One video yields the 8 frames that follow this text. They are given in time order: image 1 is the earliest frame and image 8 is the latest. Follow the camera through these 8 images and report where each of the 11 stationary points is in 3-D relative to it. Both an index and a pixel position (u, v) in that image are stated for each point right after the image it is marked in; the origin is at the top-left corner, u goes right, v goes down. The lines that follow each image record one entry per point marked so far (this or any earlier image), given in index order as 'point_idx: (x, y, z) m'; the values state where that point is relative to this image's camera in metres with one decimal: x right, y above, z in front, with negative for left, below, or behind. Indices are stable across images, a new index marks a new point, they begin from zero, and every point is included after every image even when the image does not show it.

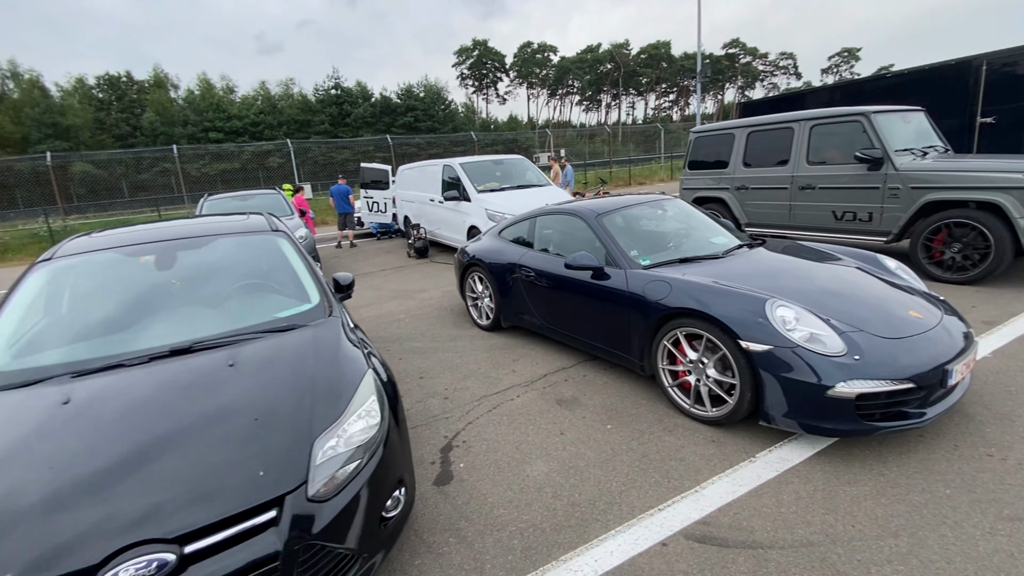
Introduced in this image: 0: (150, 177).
0: (-15.2, +4.4, +19.2) m
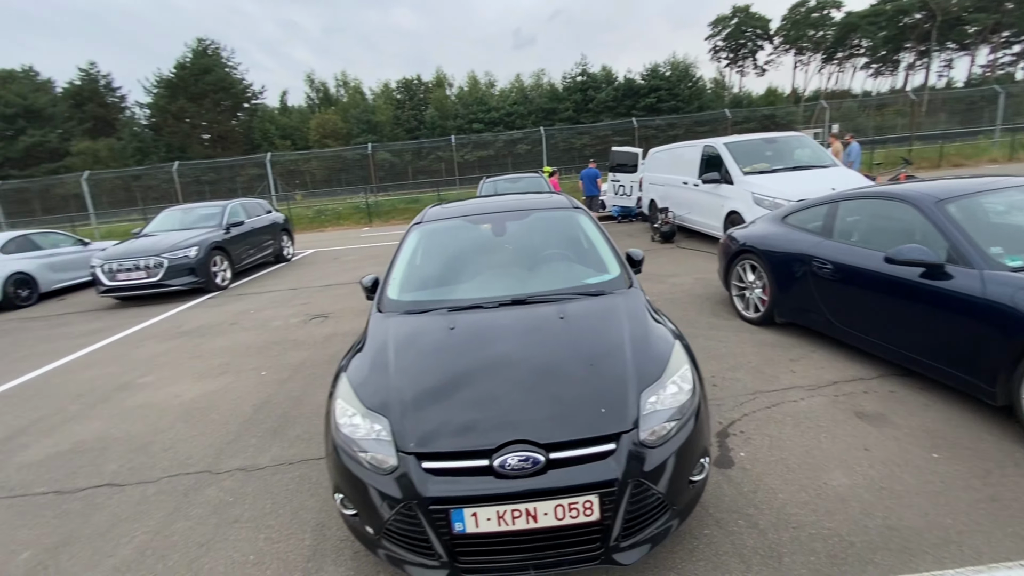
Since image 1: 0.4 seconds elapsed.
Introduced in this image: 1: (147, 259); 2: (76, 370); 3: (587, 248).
0: (-4.5, +6.1, +23.6) m
1: (-6.4, +0.5, +8.4) m
2: (-5.0, -0.9, +5.6) m
3: (+0.5, +0.3, +3.1) m
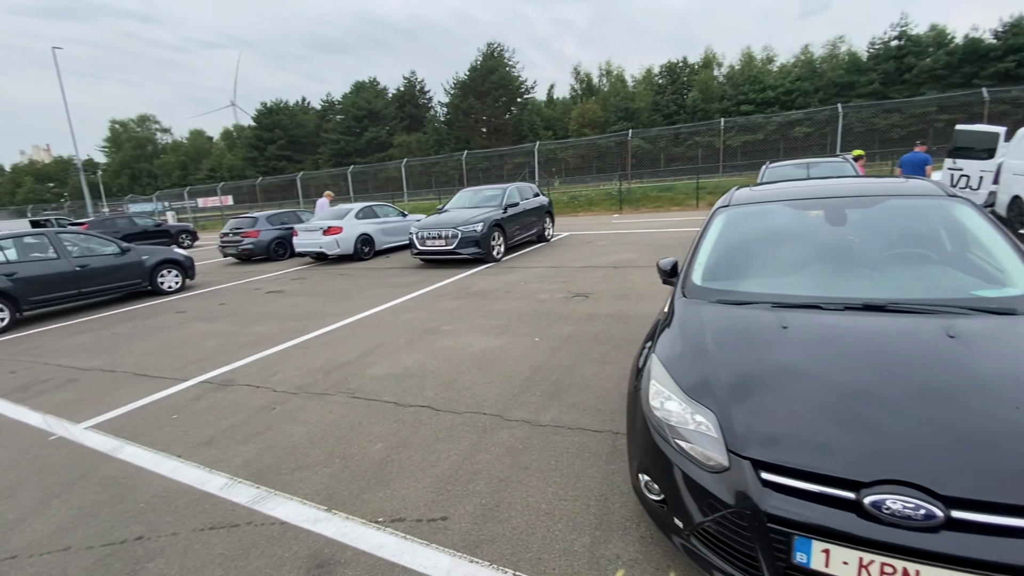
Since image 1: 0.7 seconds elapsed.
0: (+7.9, +6.5, +22.5) m
1: (-1.4, +1.2, +10.2) m
2: (-1.7, -0.3, +7.1) m
3: (+2.3, +0.2, +2.4) m
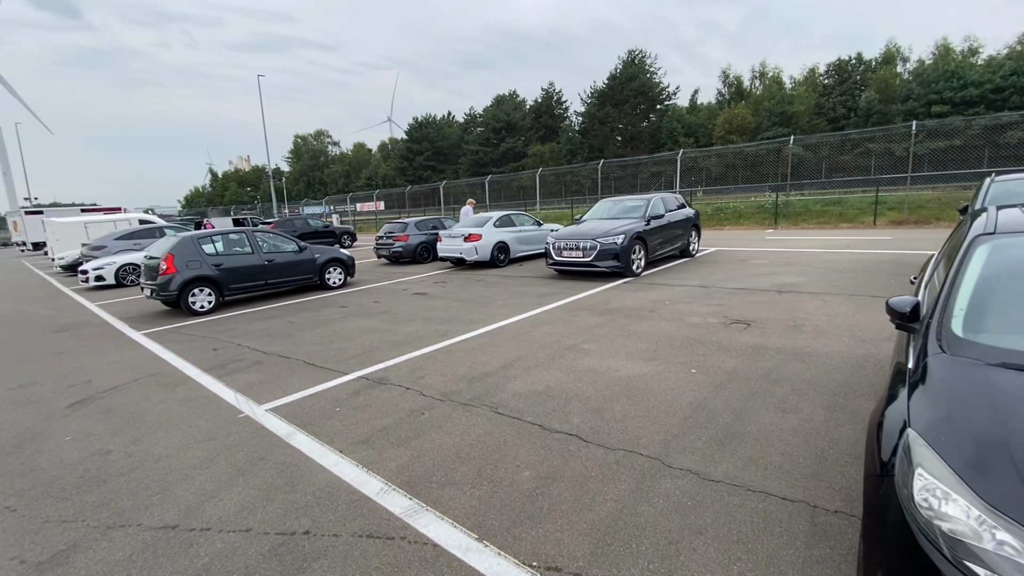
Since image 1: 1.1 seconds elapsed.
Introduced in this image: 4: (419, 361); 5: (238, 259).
0: (+13.9, +5.3, +19.6) m
1: (+1.6, +1.0, +9.9) m
2: (+0.4, -0.5, +7.0) m
3: (+3.0, -0.1, +1.4) m
4: (-1.1, -0.8, +5.6) m
5: (-5.6, +0.6, +9.8) m
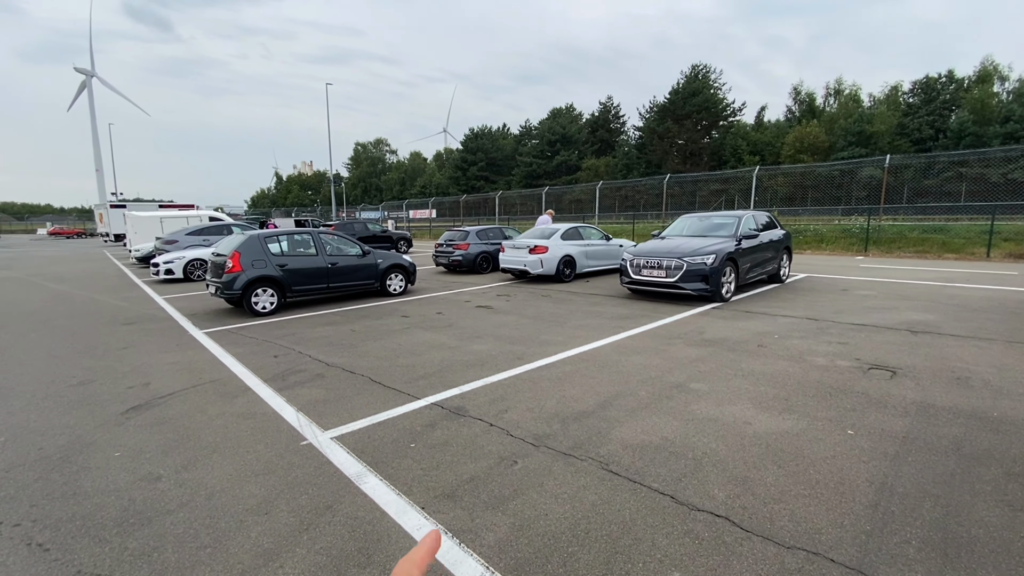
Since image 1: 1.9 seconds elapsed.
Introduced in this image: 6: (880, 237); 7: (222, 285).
0: (+16.4, +3.9, +17.6) m
1: (+3.0, +0.5, +9.0) m
2: (+1.5, -0.8, +6.1) m
3: (+3.6, -0.4, +0.4) m
4: (-0.1, -1.0, +4.9) m
5: (-4.1, +0.6, +9.5) m
6: (+14.4, +2.0, +18.8) m
7: (-5.3, +0.1, +8.8) m
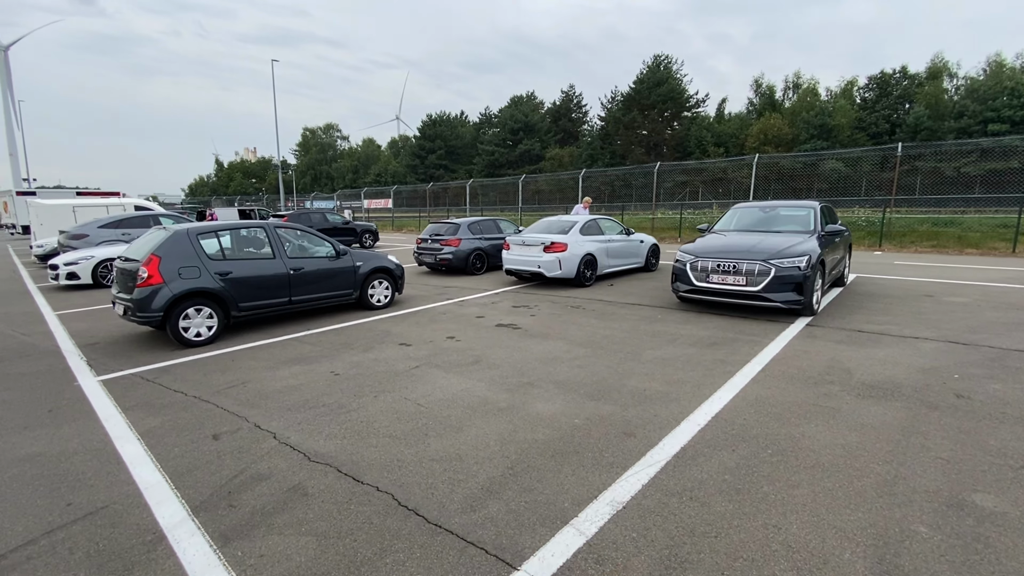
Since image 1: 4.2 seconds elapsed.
0: (+16.0, +4.0, +16.7) m
1: (+3.5, +0.4, +7.0) m
2: (+2.2, -1.0, +4.0) m
3: (+4.9, -0.7, -1.5) m
4: (+0.8, -1.3, +2.6) m
5: (-3.7, +0.3, +6.8) m
6: (+13.9, +2.2, +17.8) m
7: (-4.8, -0.2, +6.1) m
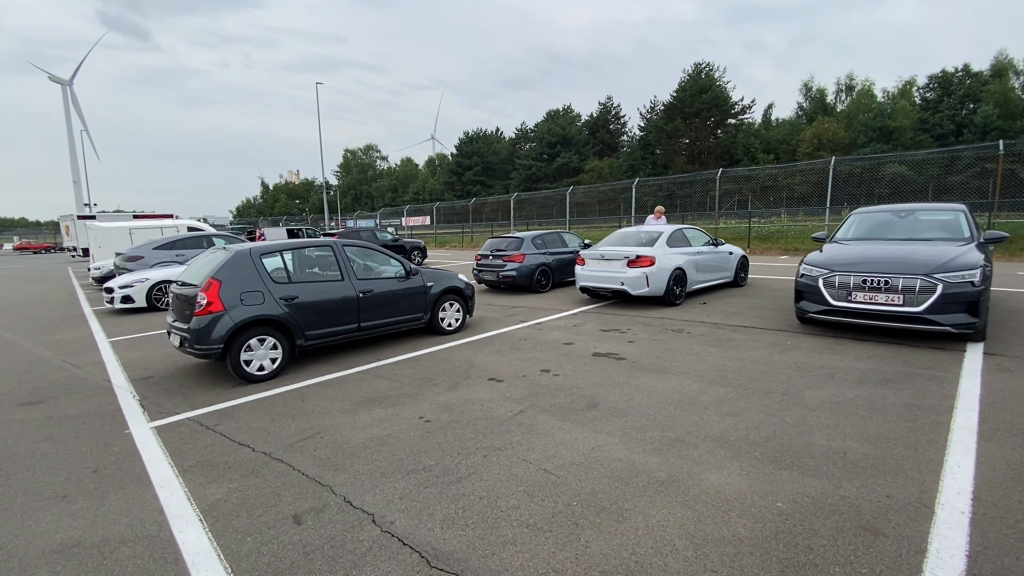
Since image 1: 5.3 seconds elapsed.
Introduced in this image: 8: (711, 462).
0: (+17.9, +3.7, +14.7) m
1: (+4.7, +0.1, +5.7) m
2: (+3.3, -1.2, +2.8) m
3: (+5.5, -0.7, -2.9) m
4: (+1.7, -1.4, +1.5) m
5: (-2.4, 0.0, +6.1) m
6: (+15.9, +1.7, +15.8) m
7: (-3.6, -0.5, +5.4) m
8: (+1.4, -1.2, +3.3) m
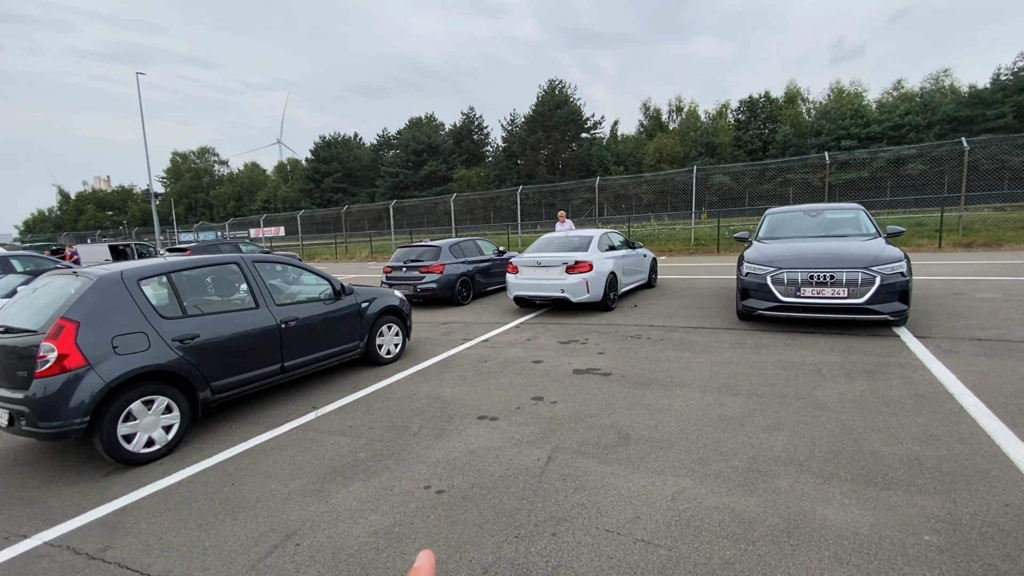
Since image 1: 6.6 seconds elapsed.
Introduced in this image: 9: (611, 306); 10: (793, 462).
0: (+14.3, +4.2, +18.3) m
1: (+4.3, +0.2, +6.1) m
2: (+3.8, -1.1, +2.9) m
3: (+7.4, -0.3, -2.0) m
4: (+2.6, -1.4, +1.2) m
5: (-2.7, -0.3, +4.5) m
6: (+12.2, +2.2, +18.9) m
7: (-3.6, -0.9, +3.5) m
8: (+1.8, -1.2, +2.9) m
9: (+1.8, -0.3, +8.9) m
10: (+1.9, -1.2, +3.3) m
